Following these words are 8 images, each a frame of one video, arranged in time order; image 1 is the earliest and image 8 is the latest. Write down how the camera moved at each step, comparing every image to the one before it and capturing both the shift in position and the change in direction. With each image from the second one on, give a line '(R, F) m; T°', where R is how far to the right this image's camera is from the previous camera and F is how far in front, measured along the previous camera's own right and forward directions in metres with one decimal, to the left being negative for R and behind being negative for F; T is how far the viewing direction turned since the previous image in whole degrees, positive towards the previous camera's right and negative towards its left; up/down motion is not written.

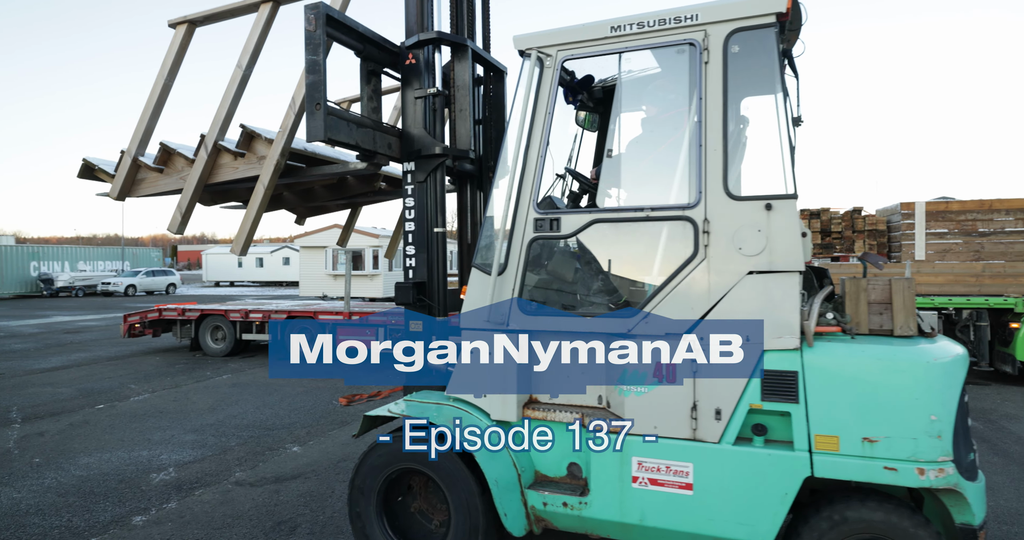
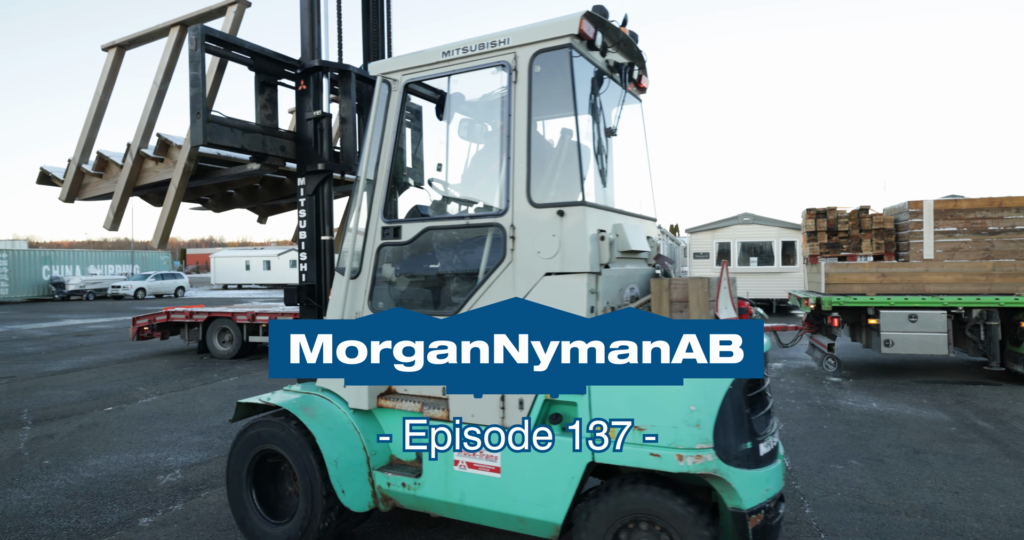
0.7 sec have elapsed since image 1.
(+0.4, -0.1) m; -1°
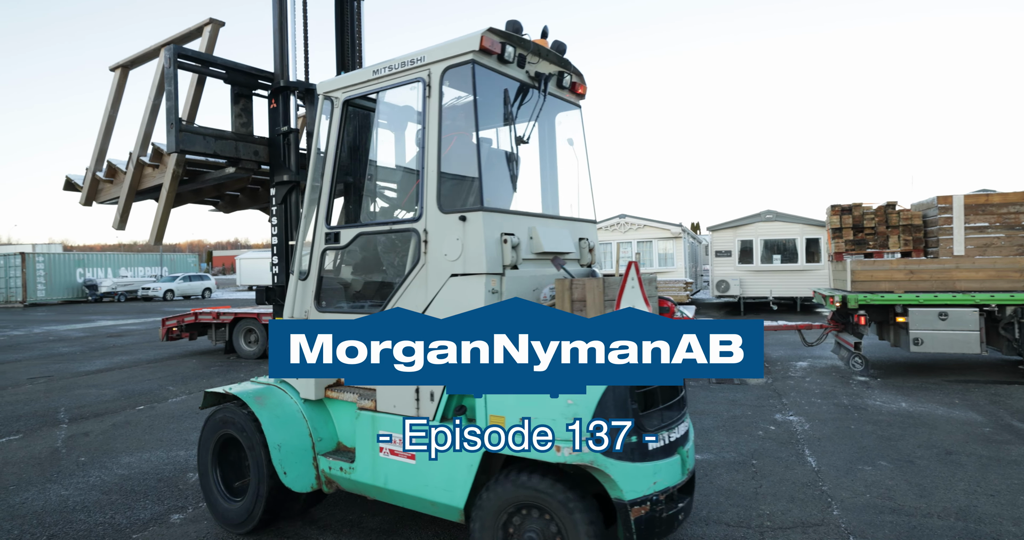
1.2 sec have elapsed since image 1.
(+0.3, -0.2) m; -2°
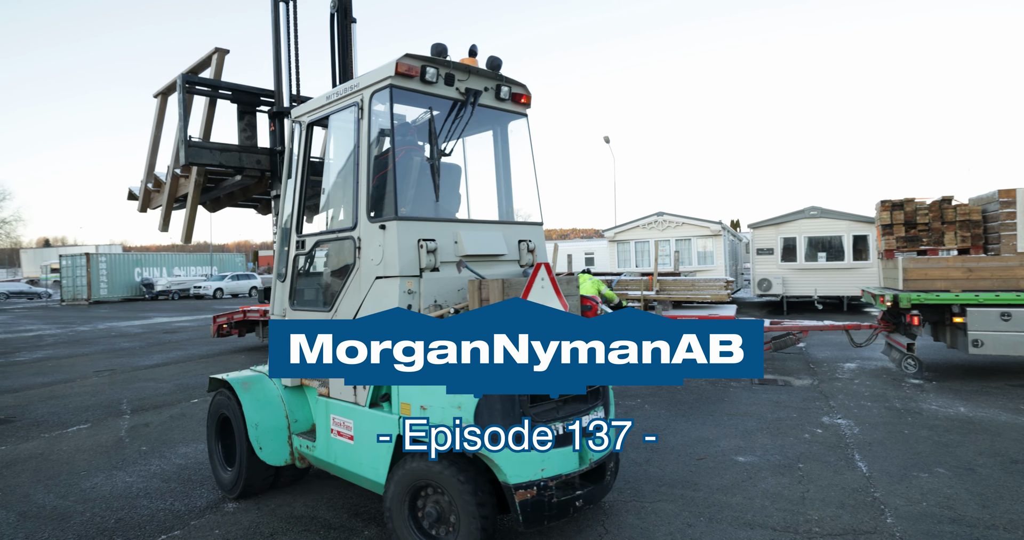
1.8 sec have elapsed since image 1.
(+0.5, -0.1) m; -4°
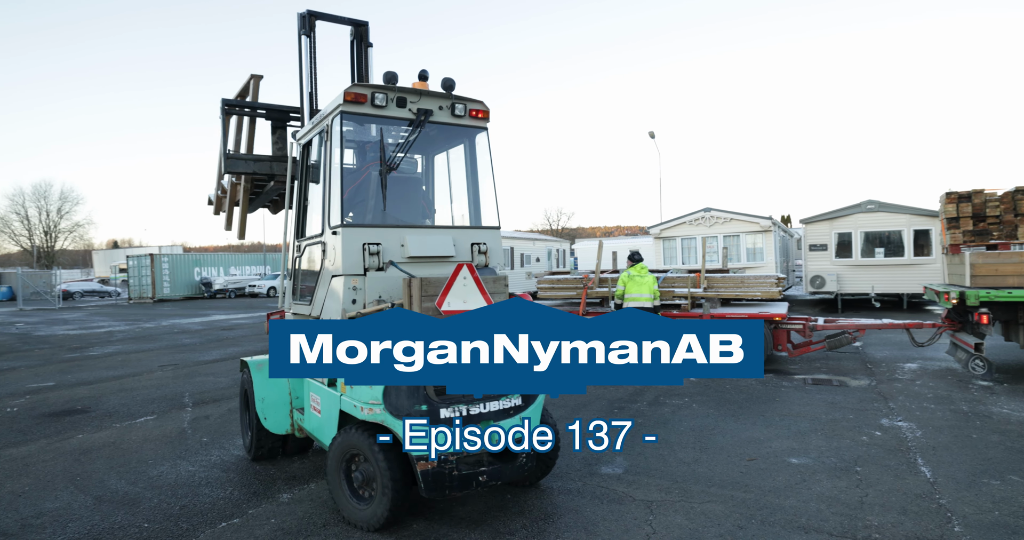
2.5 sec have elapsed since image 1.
(+0.1, -0.1) m; -4°
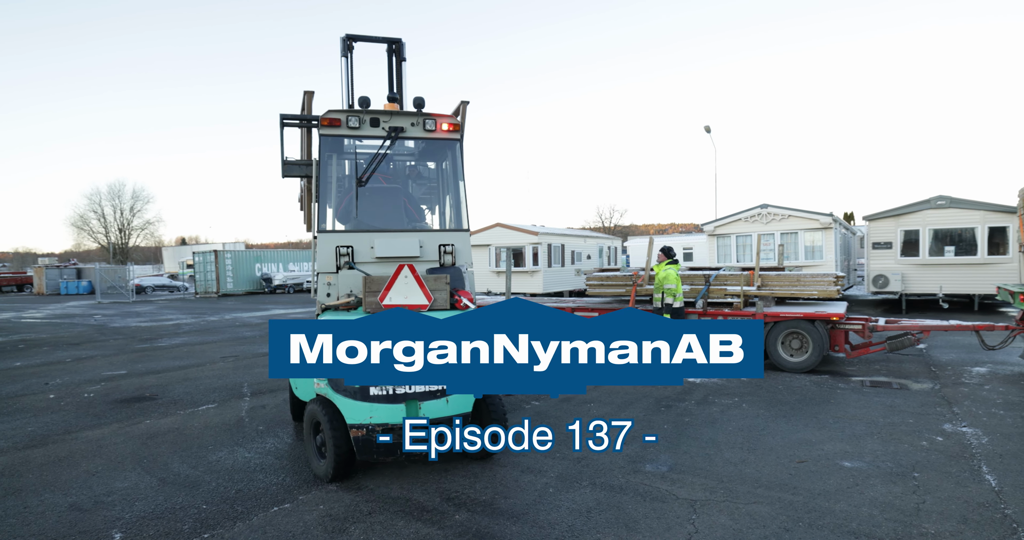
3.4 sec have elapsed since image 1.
(+0.2, -0.1) m; -5°
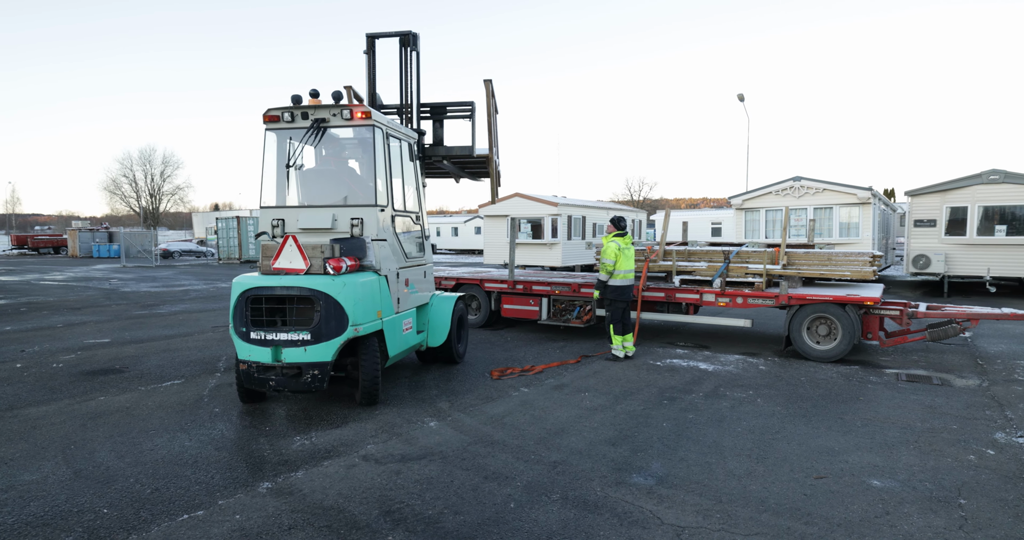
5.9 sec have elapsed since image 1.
(+1.6, +3.4) m; -3°
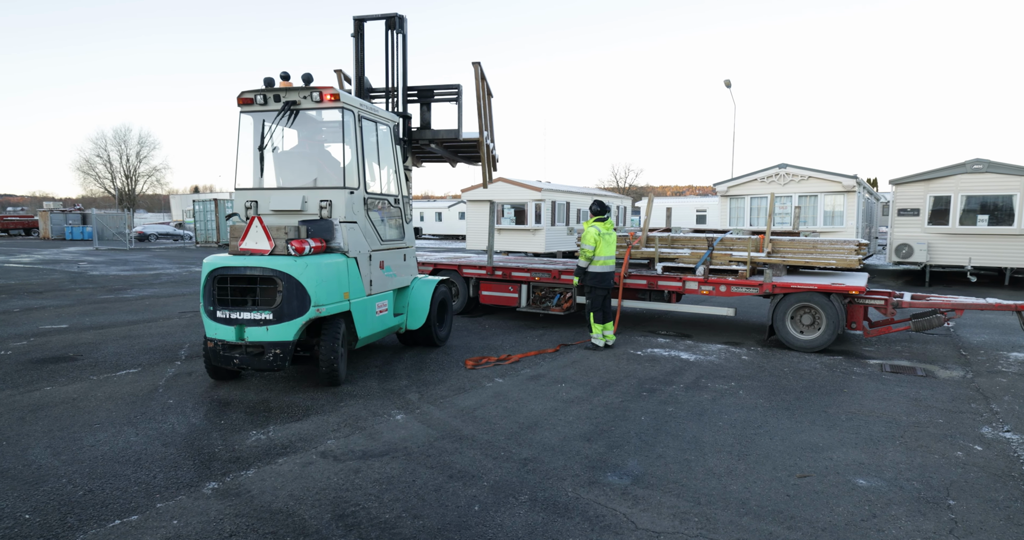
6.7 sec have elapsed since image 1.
(+0.4, +1.1) m; +1°
